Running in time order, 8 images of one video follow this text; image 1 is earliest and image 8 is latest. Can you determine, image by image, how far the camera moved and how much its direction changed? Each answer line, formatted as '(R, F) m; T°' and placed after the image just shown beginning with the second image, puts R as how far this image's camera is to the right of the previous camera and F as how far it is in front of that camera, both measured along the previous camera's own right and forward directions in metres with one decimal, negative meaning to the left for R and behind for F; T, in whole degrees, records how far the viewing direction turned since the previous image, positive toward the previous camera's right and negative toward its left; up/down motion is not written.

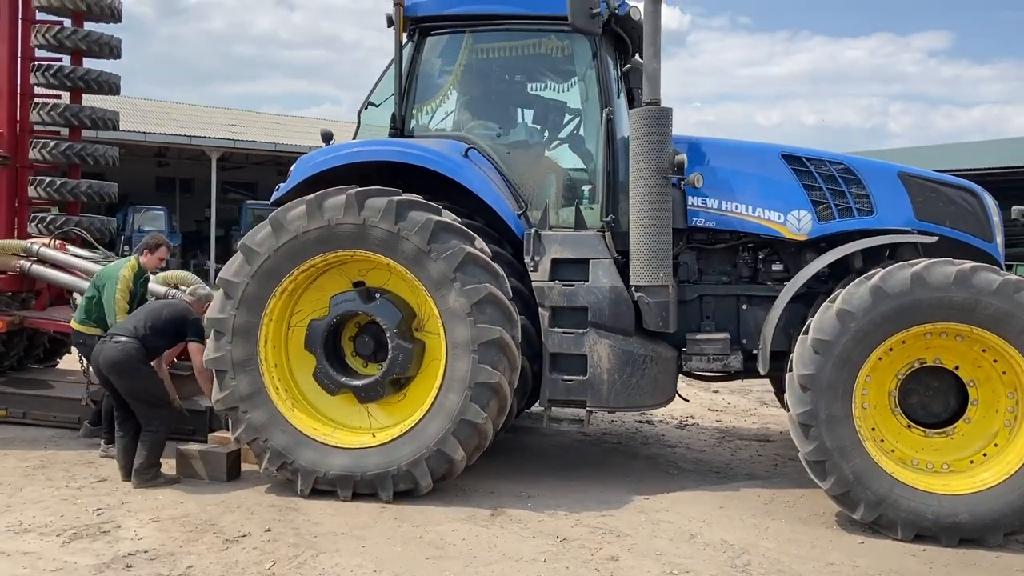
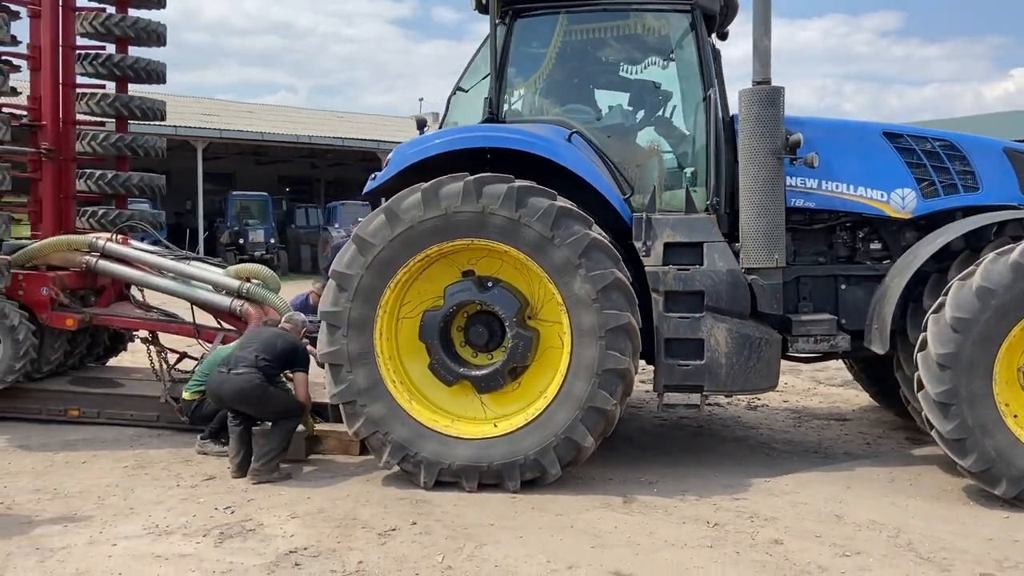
(-0.9, +0.1) m; +2°
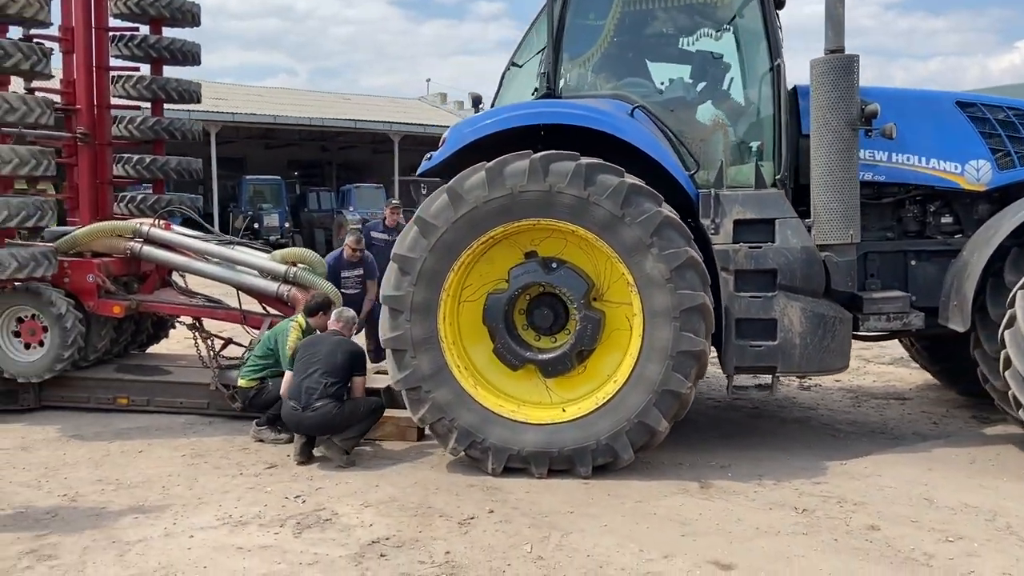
(-0.3, +0.1) m; -1°
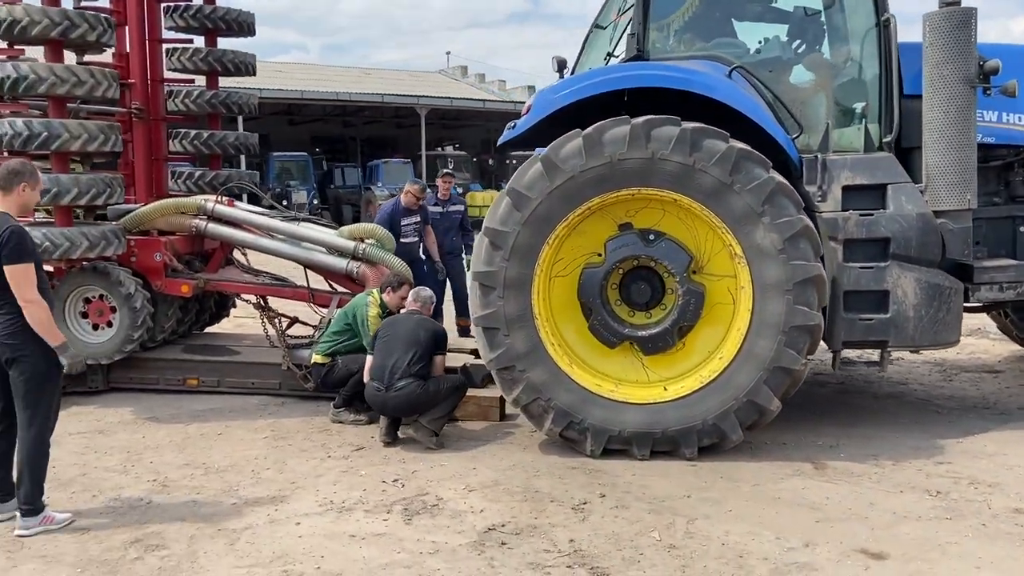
(-0.4, +0.2) m; -1°
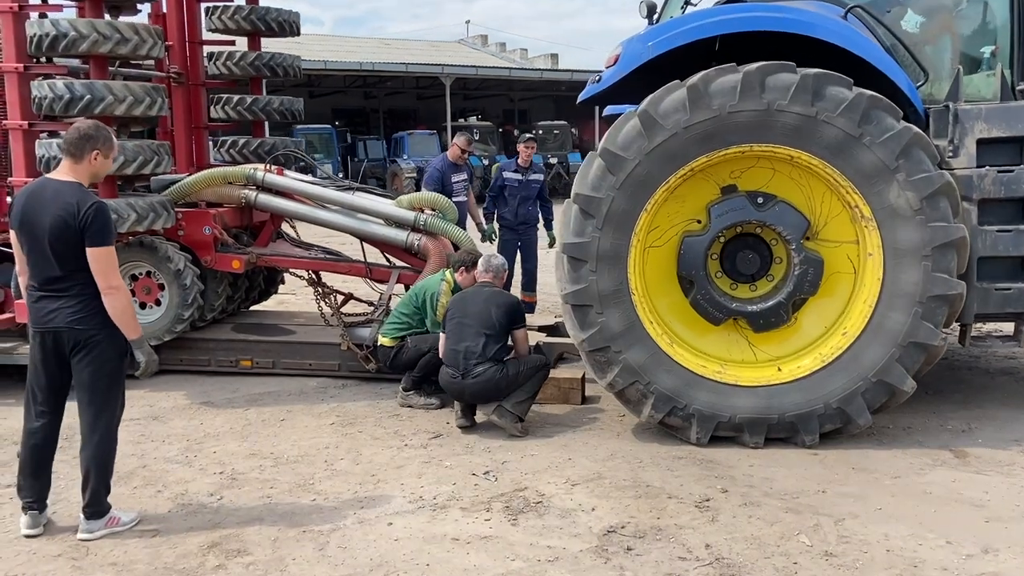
(-0.4, +0.4) m; -1°
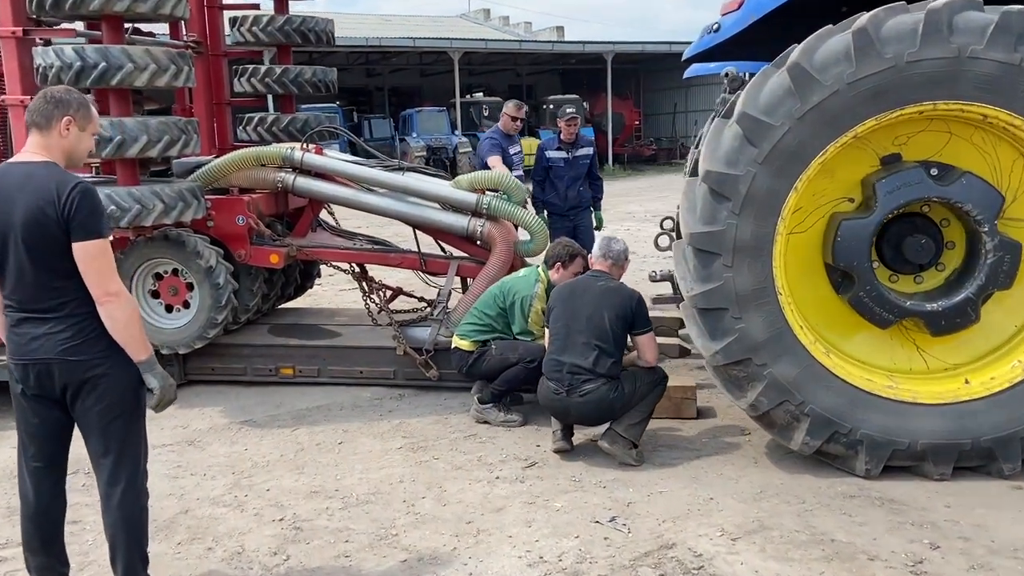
(-0.5, +0.8) m; 0°
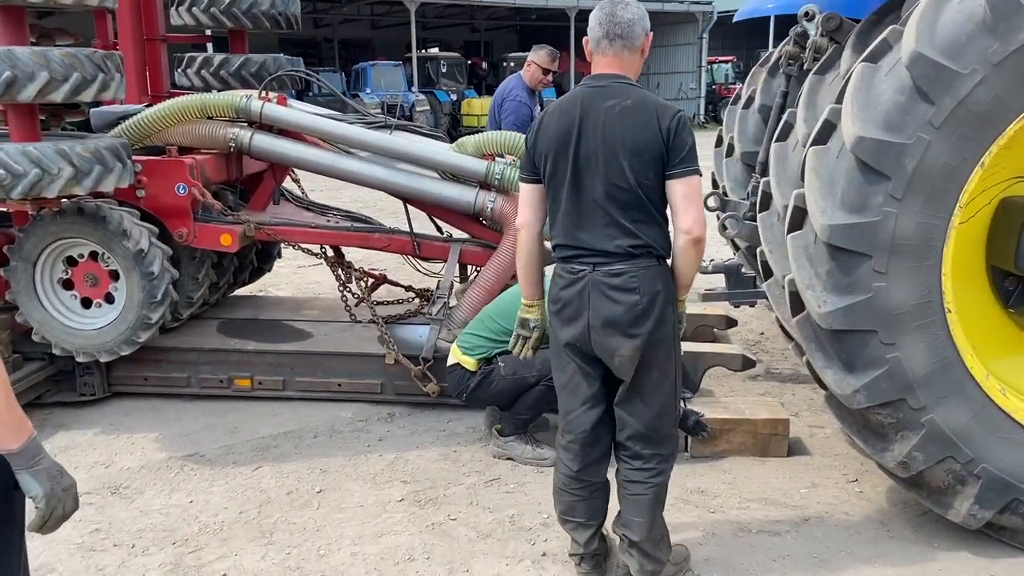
(-0.3, +1.0) m; +4°
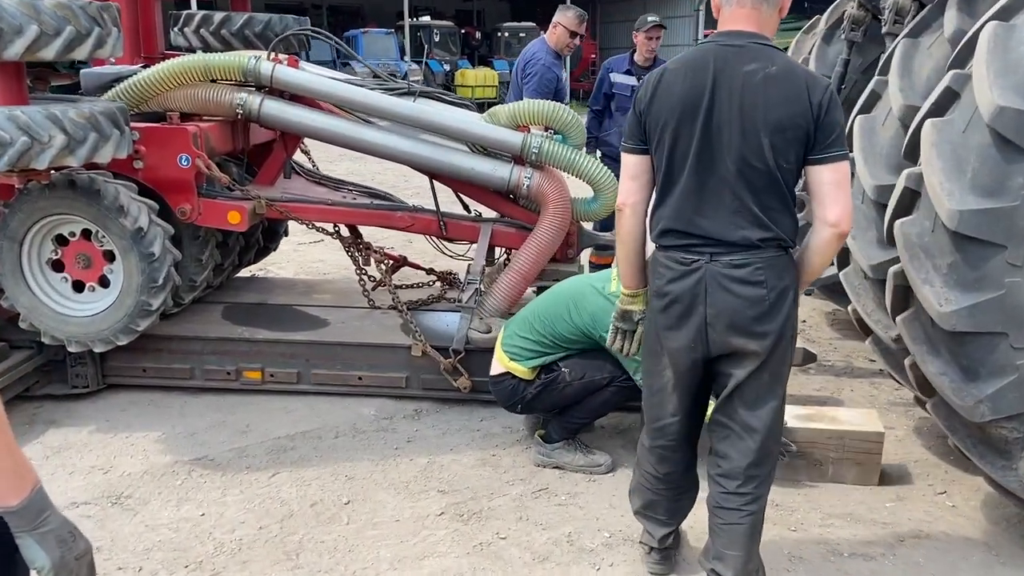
(-0.2, +0.3) m; +1°
